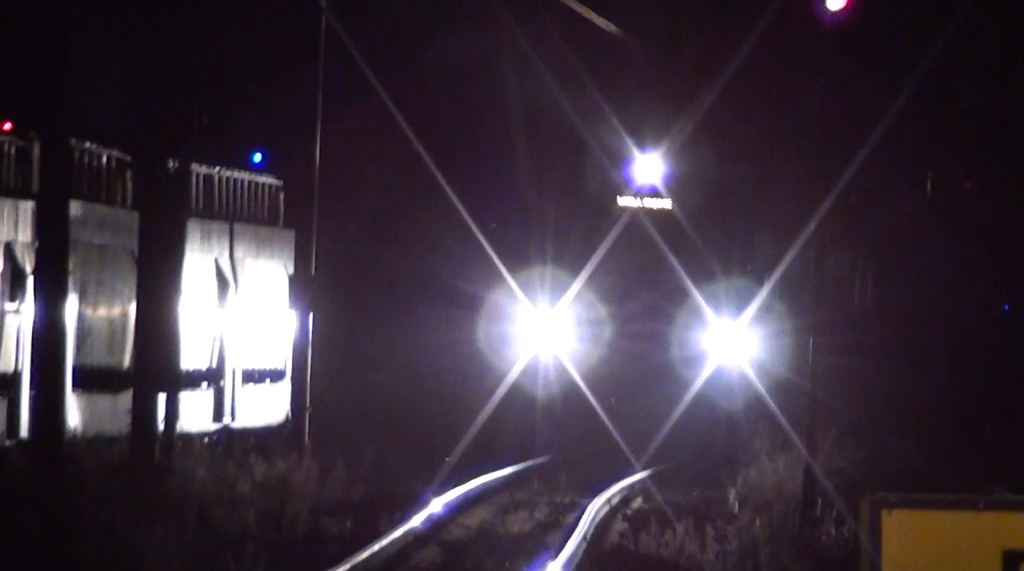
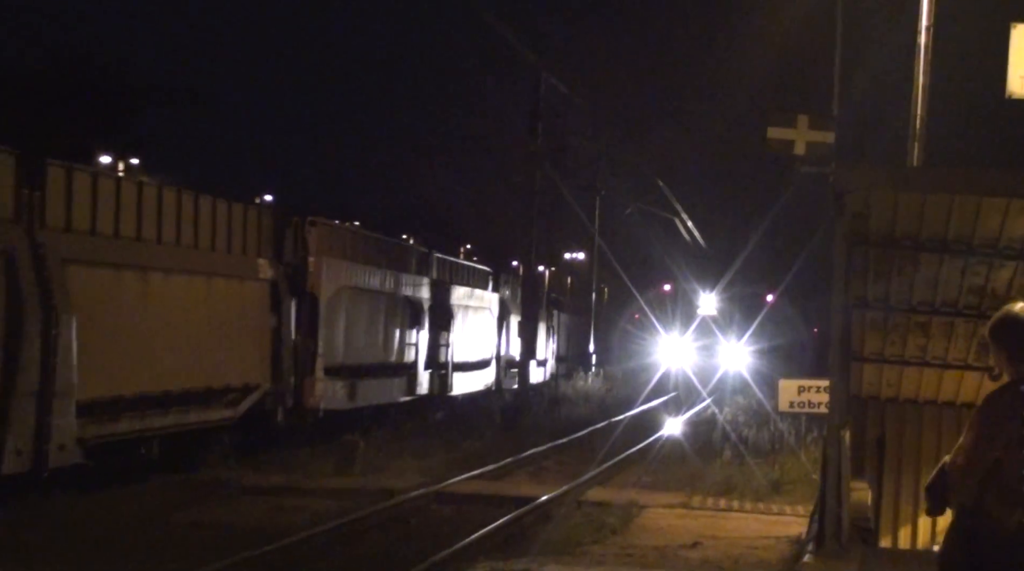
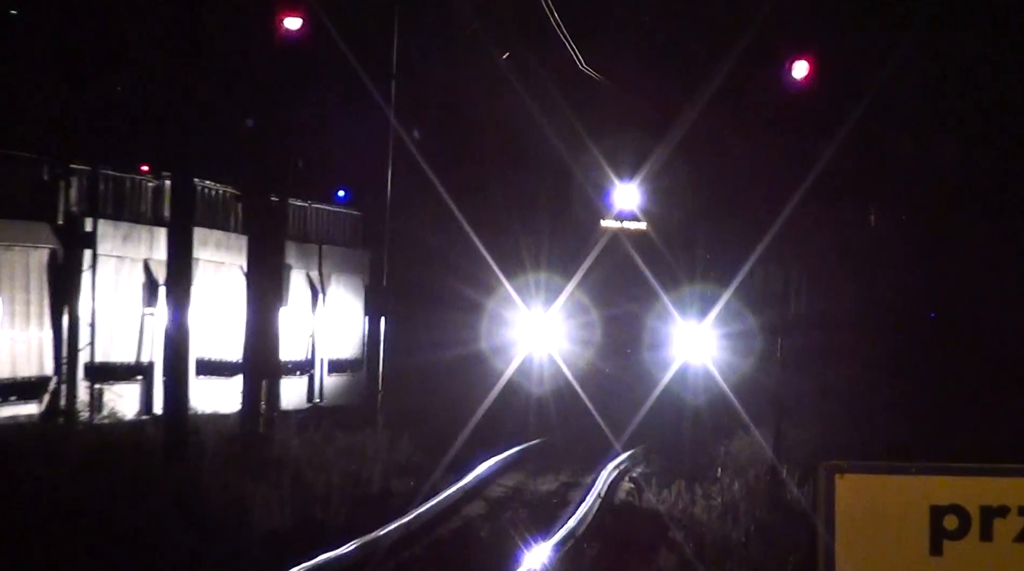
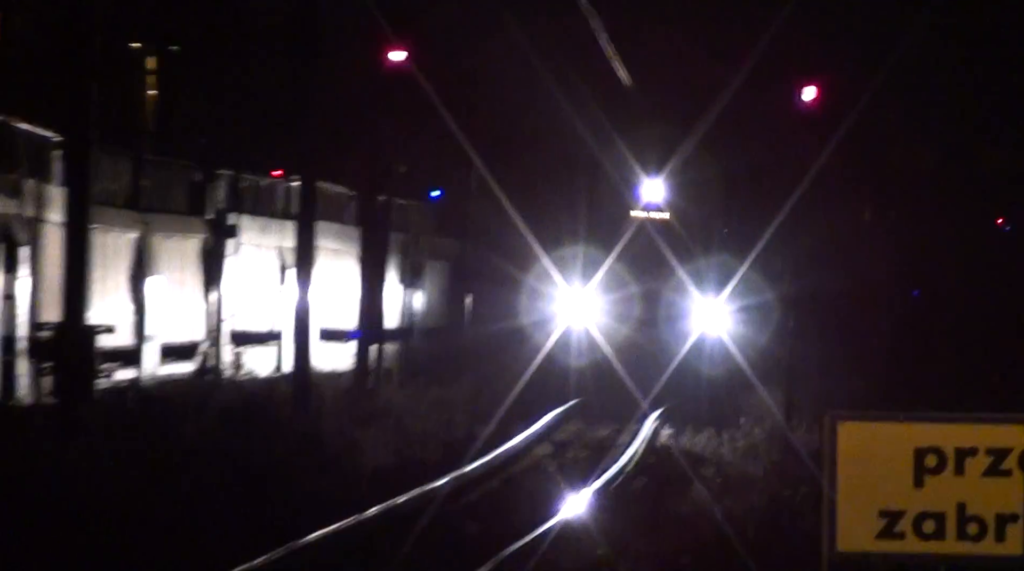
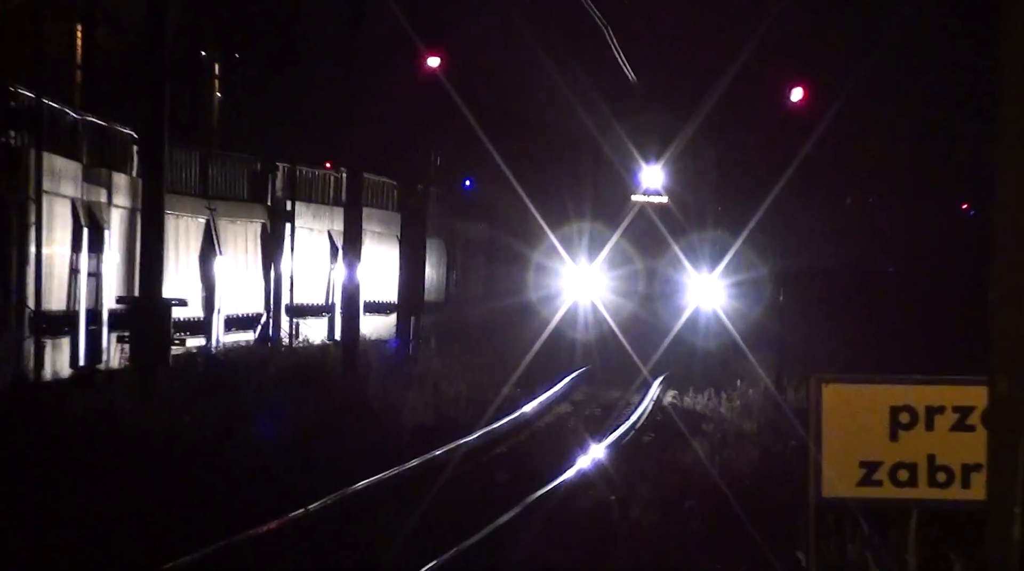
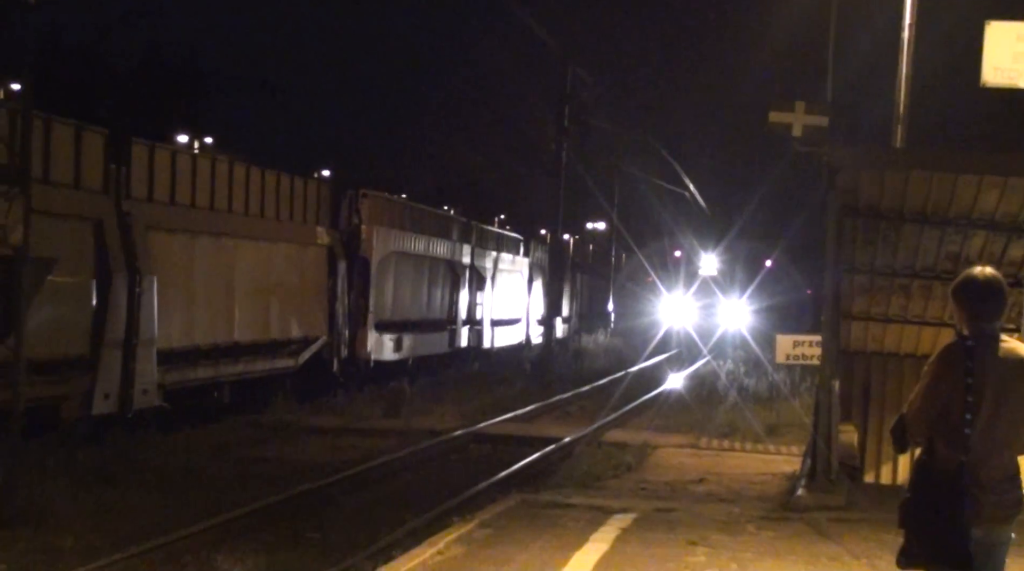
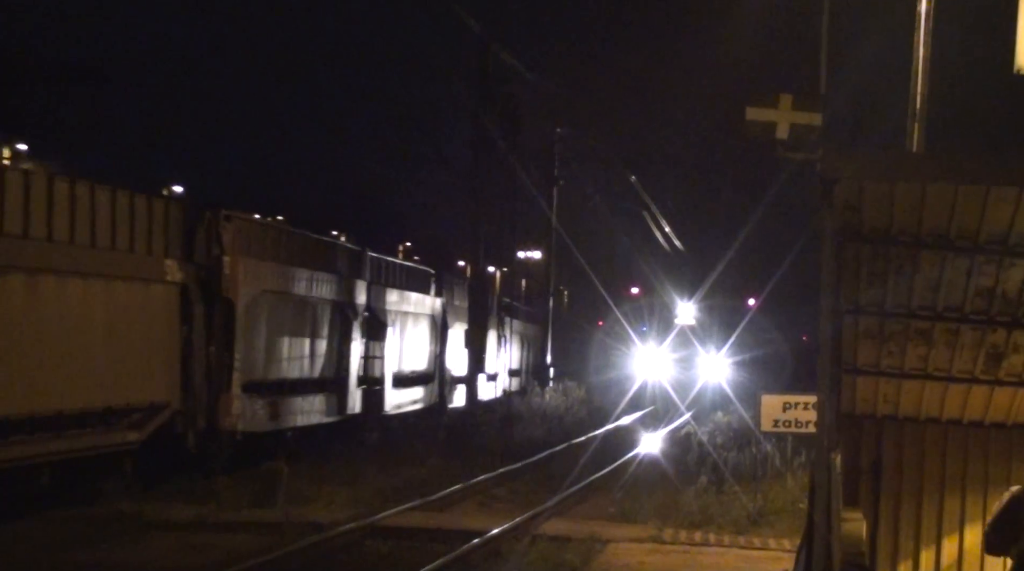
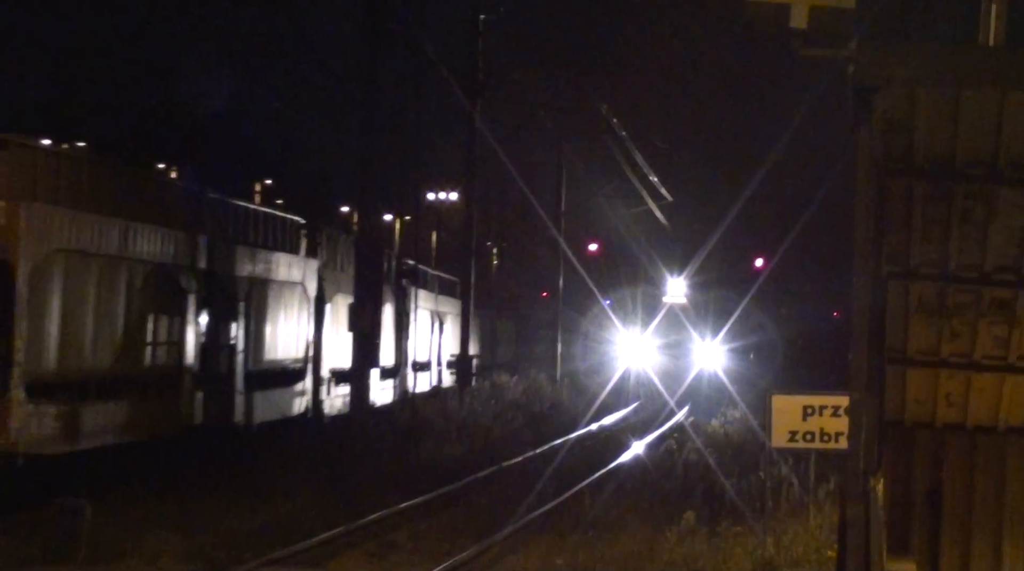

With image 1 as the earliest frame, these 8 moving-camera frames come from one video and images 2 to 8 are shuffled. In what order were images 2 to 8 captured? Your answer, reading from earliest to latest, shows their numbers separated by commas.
3, 4, 5, 8, 7, 2, 6
